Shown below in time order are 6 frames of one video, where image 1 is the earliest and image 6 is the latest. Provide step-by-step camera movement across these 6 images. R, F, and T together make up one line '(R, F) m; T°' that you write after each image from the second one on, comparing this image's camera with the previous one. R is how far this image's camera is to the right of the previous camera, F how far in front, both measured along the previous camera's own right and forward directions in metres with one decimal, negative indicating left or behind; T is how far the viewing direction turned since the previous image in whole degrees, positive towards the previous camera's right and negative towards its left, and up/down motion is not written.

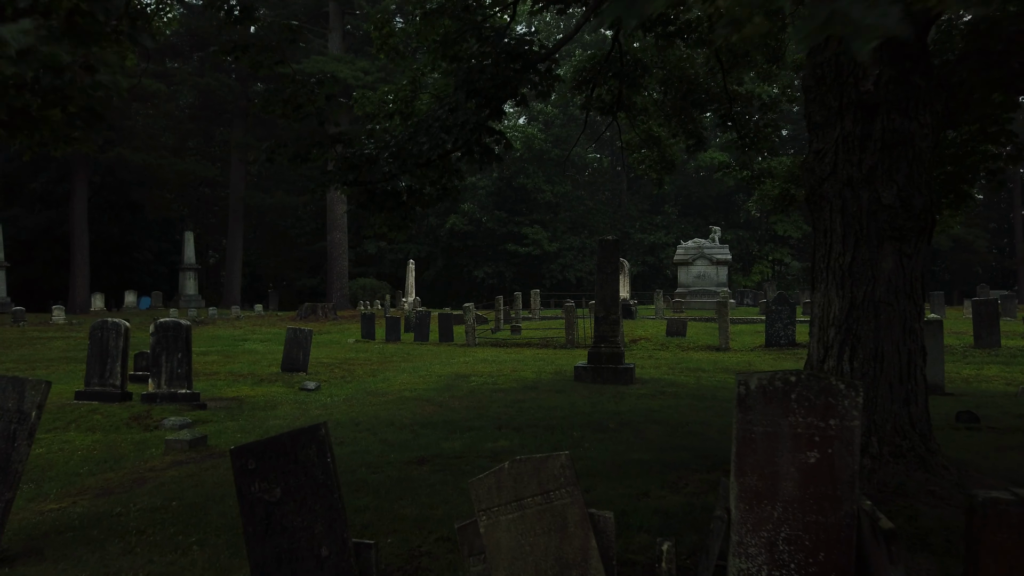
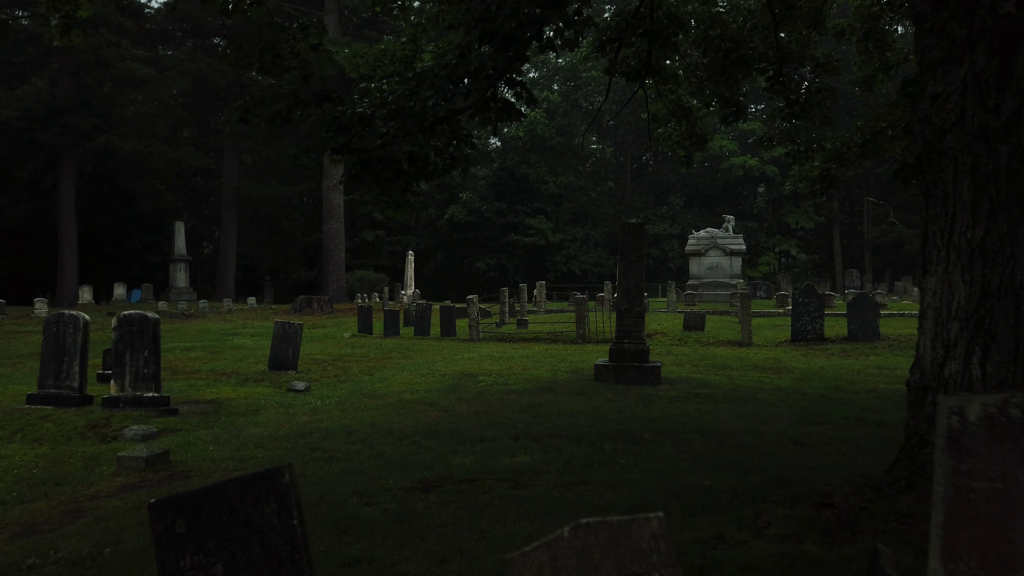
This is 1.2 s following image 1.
(-0.2, +1.4) m; 0°
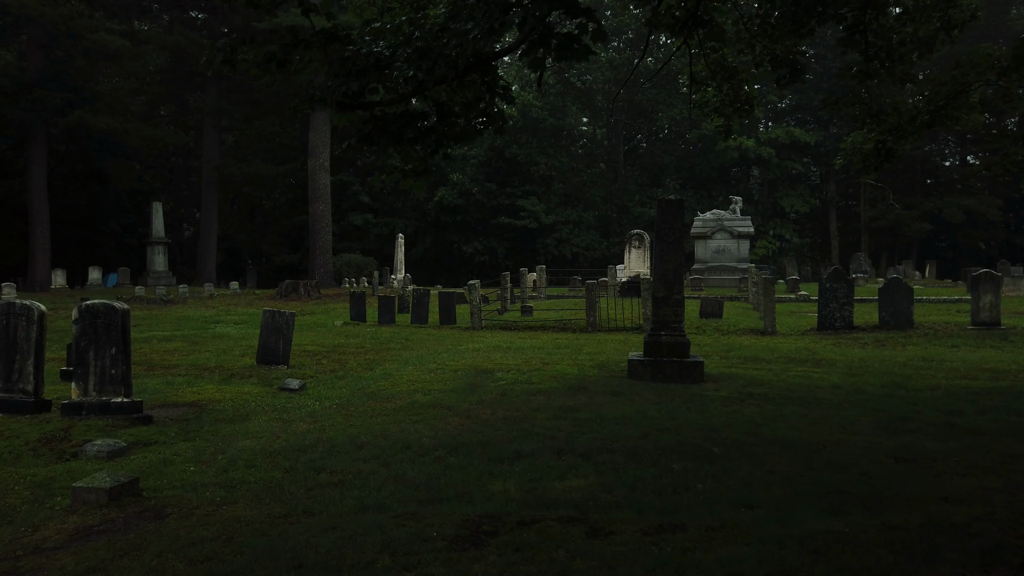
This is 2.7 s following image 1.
(-0.5, +1.4) m; +1°
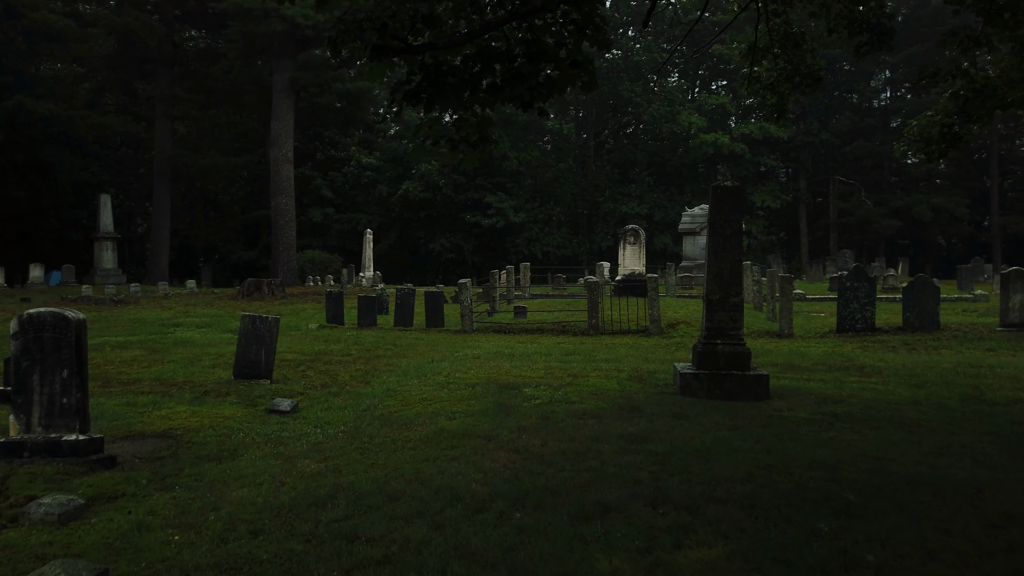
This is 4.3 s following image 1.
(-0.9, +1.5) m; +3°
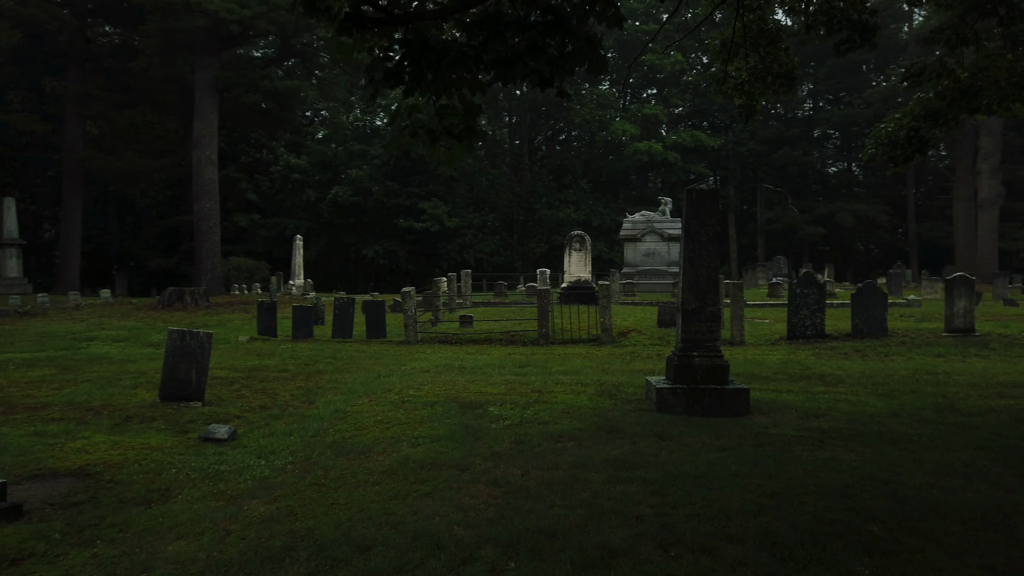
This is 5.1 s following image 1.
(-0.4, +0.7) m; +5°
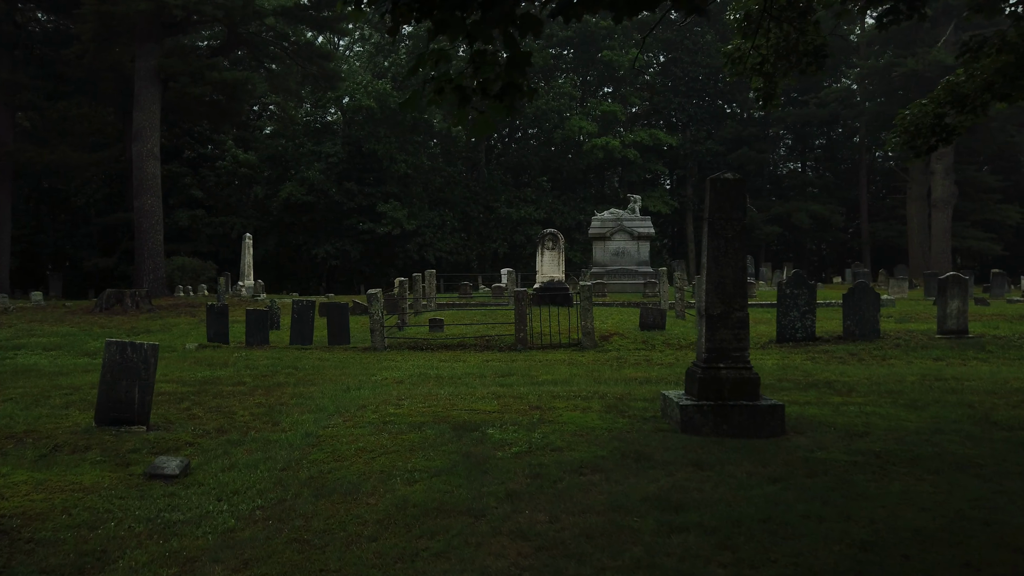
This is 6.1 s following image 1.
(-0.5, +1.1) m; +4°
